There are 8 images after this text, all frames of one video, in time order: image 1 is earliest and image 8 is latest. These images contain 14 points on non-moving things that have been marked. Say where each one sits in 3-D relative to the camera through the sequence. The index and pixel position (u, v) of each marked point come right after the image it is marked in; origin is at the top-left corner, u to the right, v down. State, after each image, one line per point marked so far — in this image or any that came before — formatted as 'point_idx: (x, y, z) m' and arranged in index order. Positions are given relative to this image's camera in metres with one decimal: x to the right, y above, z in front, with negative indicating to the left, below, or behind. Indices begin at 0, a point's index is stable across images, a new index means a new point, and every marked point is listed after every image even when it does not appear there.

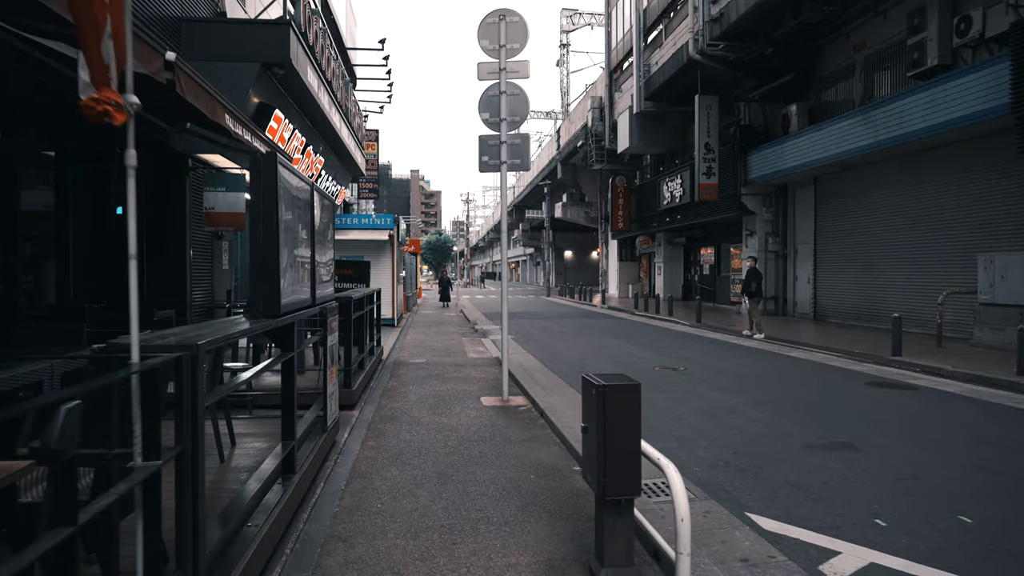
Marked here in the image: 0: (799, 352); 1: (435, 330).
0: (+6.0, -1.3, +15.4) m
1: (-2.1, -1.1, +19.4) m
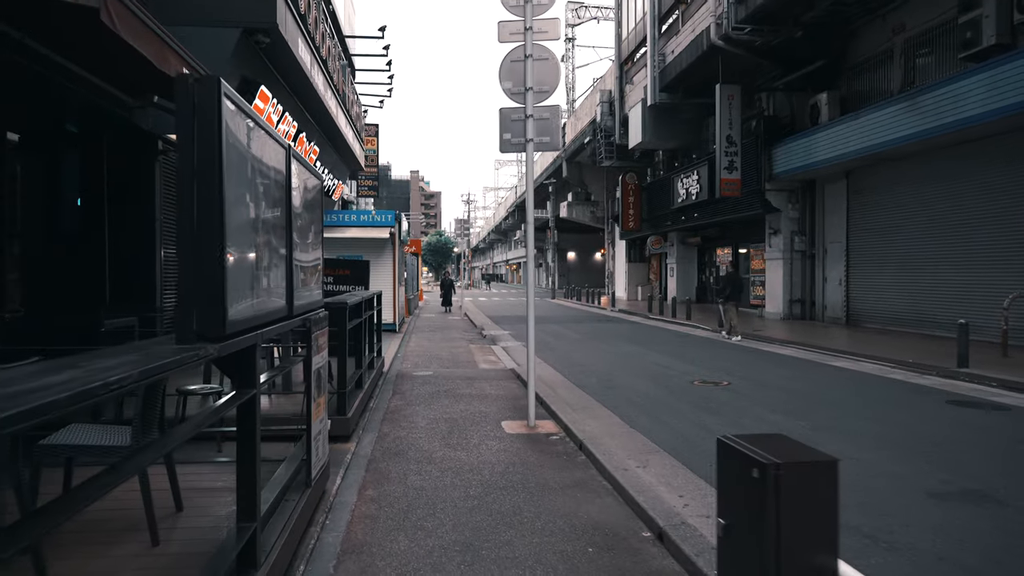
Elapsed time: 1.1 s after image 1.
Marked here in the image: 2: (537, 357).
0: (+6.3, -1.4, +13.9) m
1: (-1.8, -1.2, +17.9) m
2: (+0.5, -1.3, +13.8) m
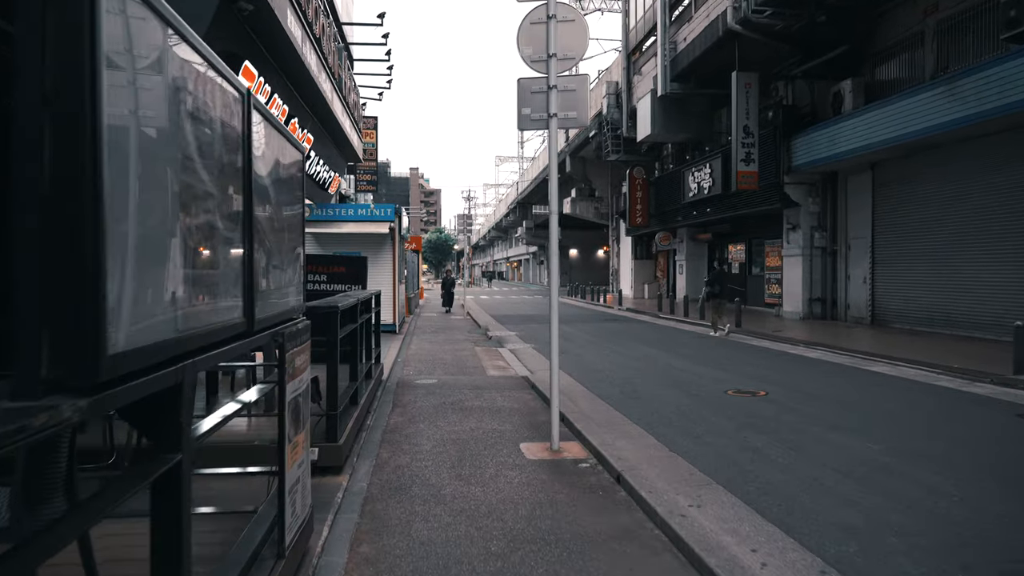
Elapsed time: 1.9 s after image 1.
0: (+6.4, -1.4, +12.8) m
1: (-1.6, -1.1, +16.8) m
2: (+0.6, -1.3, +12.8) m
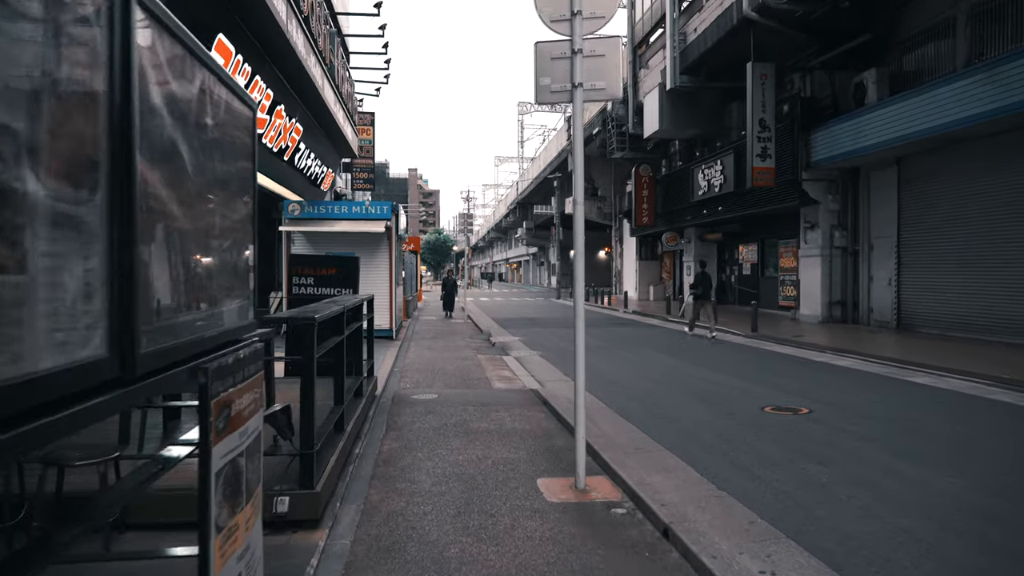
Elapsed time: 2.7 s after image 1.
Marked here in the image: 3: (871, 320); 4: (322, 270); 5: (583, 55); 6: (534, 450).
0: (+6.6, -1.4, +11.8) m
1: (-1.5, -1.2, +15.8) m
2: (+0.8, -1.3, +11.7) m
3: (+9.3, -0.8, +19.1) m
4: (-2.4, +0.2, +9.3) m
5: (+0.5, +1.7, +5.4) m
6: (+0.2, -1.4, +6.4) m
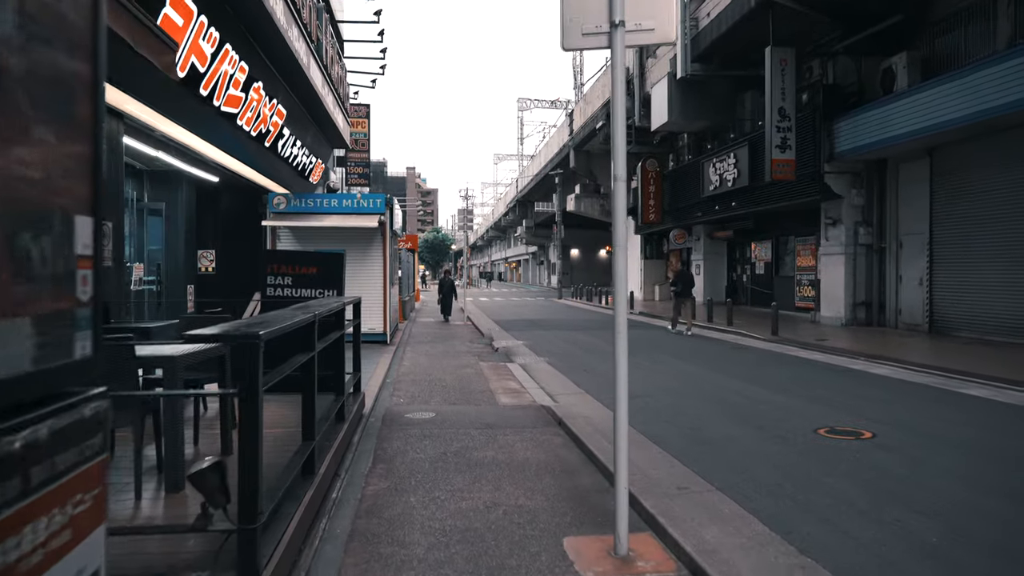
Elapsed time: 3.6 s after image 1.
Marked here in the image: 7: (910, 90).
0: (+6.6, -1.4, +10.5) m
1: (-1.4, -1.2, +14.5) m
2: (+0.9, -1.3, +10.4) m
3: (+9.4, -0.8, +17.9) m
4: (-2.3, +0.2, +8.1) m
5: (+0.6, +1.7, +4.1) m
6: (+0.3, -1.4, +5.2) m
7: (+8.6, +4.3, +15.9) m
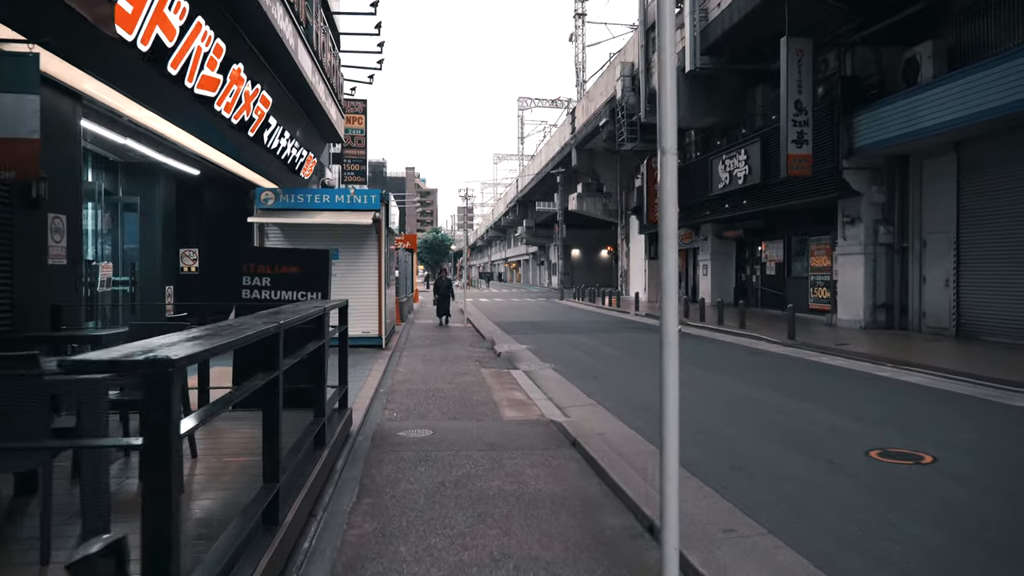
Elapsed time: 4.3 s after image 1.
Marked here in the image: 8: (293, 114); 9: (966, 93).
0: (+6.7, -1.4, +9.6) m
1: (-1.4, -1.2, +13.6) m
2: (+0.9, -1.4, +9.5) m
3: (+9.4, -0.9, +17.0) m
4: (-2.2, +0.2, +7.2) m
5: (+0.7, +1.7, +3.2) m
6: (+0.4, -1.4, +4.3) m
7: (+8.7, +4.2, +15.0) m
8: (-4.2, +3.4, +14.1) m
9: (+8.8, +3.8, +14.1) m
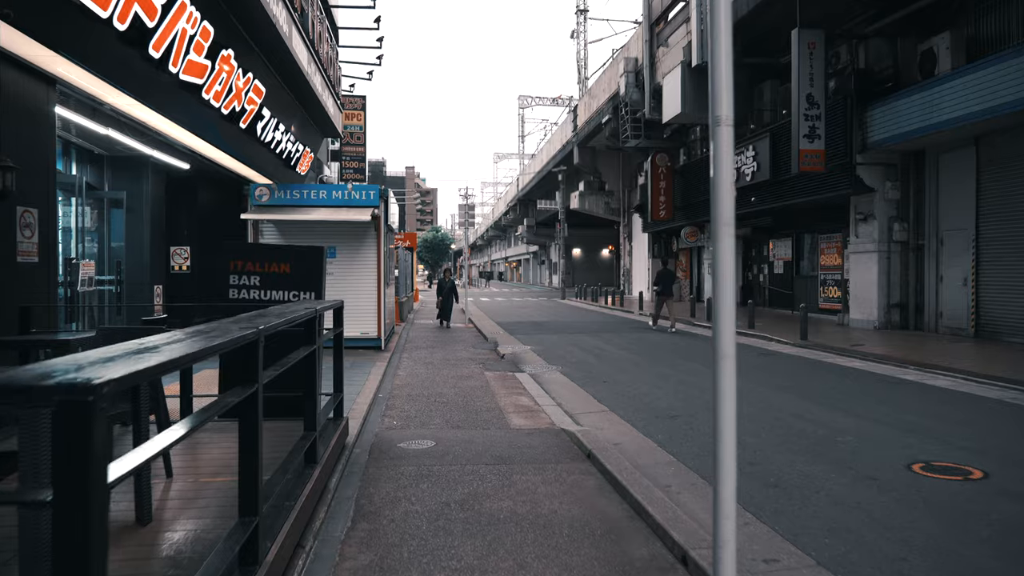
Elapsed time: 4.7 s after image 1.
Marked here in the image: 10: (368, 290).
0: (+6.8, -1.4, +9.1) m
1: (-1.3, -1.2, +13.1) m
2: (+1.0, -1.4, +9.0) m
3: (+9.5, -0.9, +16.5) m
4: (-2.2, +0.2, +6.6) m
5: (+0.8, +1.7, +2.7) m
6: (+0.5, -1.4, +3.8) m
7: (+8.8, +4.3, +14.5) m
8: (-4.1, +3.4, +13.6) m
9: (+8.9, +3.8, +13.6) m
10: (-2.7, 0.0, +13.6) m
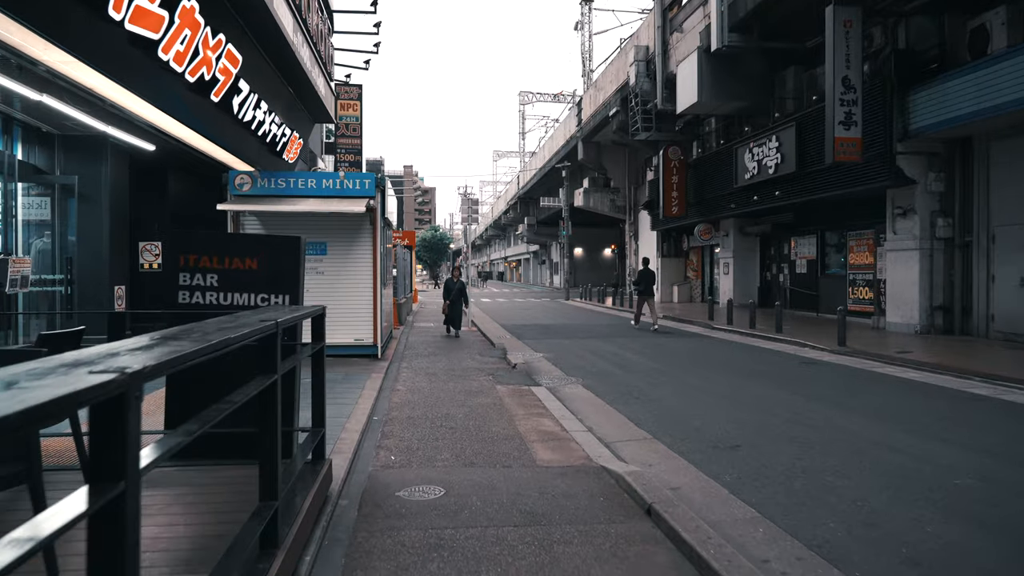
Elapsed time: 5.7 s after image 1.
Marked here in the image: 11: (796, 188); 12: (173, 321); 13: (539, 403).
0: (+7.0, -1.5, +7.7) m
1: (-1.1, -1.2, +11.6) m
2: (+1.2, -1.4, +7.5) m
3: (+9.7, -0.9, +15.0) m
4: (-1.9, +0.2, +5.2) m
5: (+1.0, +1.6, +1.2) m
6: (+0.7, -1.5, +2.3) m
7: (+9.0, +4.2, +13.1) m
8: (-3.9, +3.4, +12.1) m
9: (+9.1, +3.8, +12.1) m
10: (-2.5, 0.0, +12.1) m
11: (+7.5, +2.7, +19.5) m
12: (-2.3, -0.2, +4.9) m
13: (+0.3, -1.3, +8.6) m
